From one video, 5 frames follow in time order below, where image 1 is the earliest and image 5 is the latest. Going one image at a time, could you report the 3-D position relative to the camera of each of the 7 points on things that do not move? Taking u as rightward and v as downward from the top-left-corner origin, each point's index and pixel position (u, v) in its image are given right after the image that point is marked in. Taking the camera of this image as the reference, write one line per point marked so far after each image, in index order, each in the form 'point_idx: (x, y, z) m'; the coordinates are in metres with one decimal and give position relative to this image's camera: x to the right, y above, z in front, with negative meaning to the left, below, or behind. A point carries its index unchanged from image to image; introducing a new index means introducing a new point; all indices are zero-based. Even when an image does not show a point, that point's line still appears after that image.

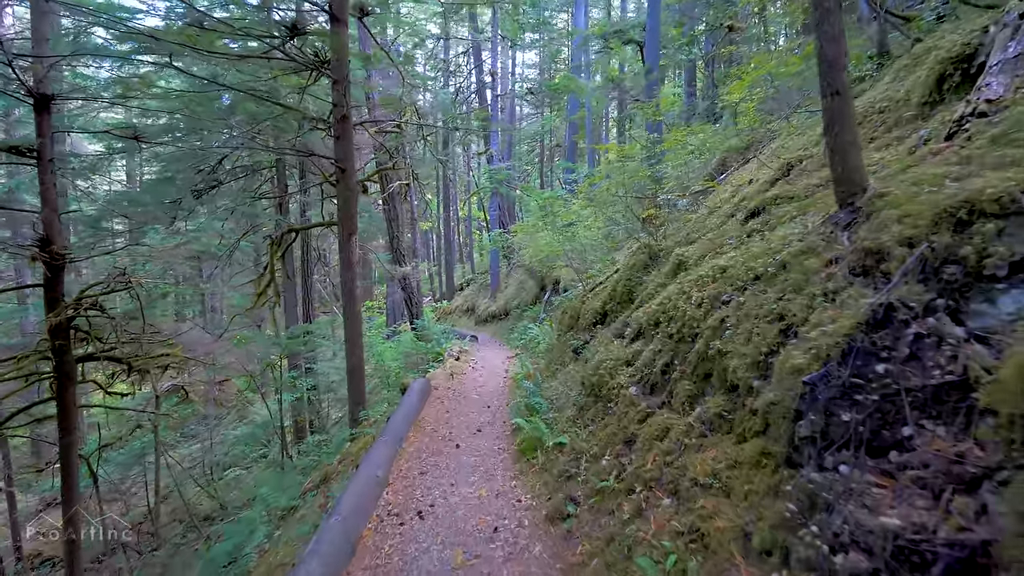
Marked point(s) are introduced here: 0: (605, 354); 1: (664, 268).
0: (+0.8, -0.6, +4.6) m
1: (+1.5, +0.2, +5.0) m
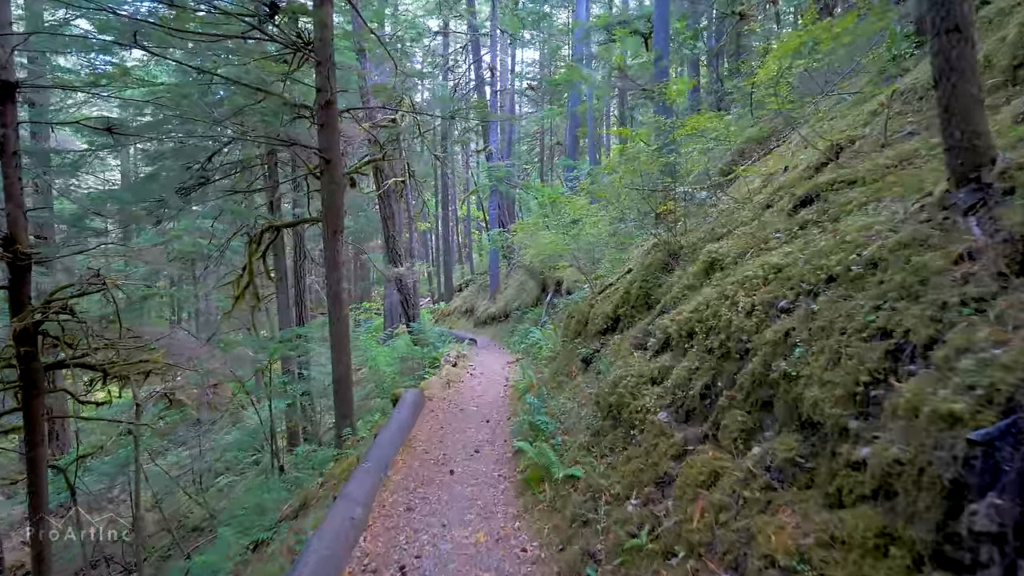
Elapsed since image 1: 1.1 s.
0: (+0.8, -0.6, +3.9) m
1: (+1.5, +0.2, +4.3) m
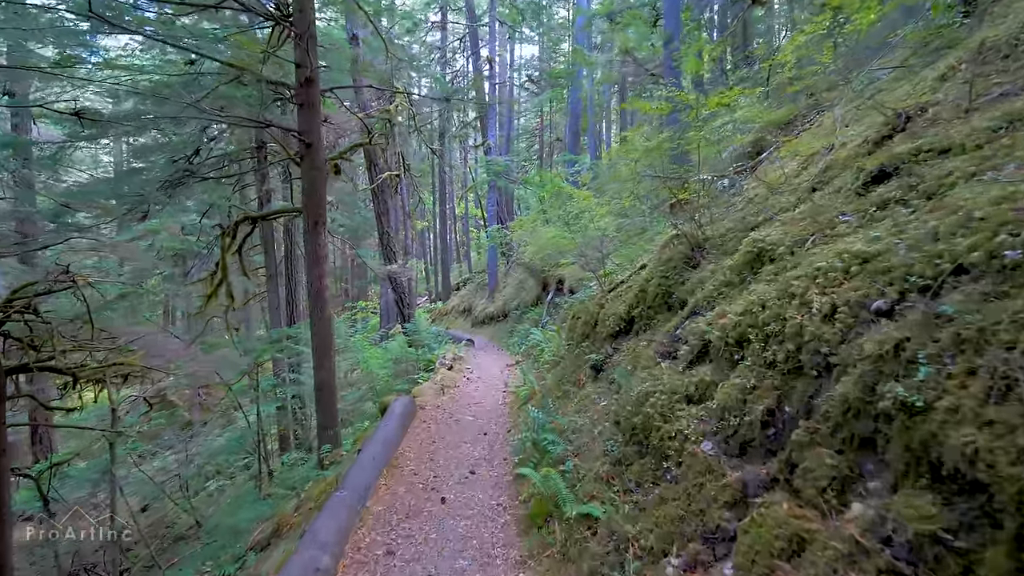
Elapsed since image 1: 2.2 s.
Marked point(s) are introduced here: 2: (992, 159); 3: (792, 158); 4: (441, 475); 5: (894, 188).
0: (+0.9, -0.6, +3.3) m
1: (+1.5, +0.2, +3.6) m
2: (+2.0, +0.6, +2.3) m
3: (+2.8, +1.3, +5.3) m
4: (-0.6, -1.6, +4.5) m
5: (+1.9, +0.5, +2.6) m
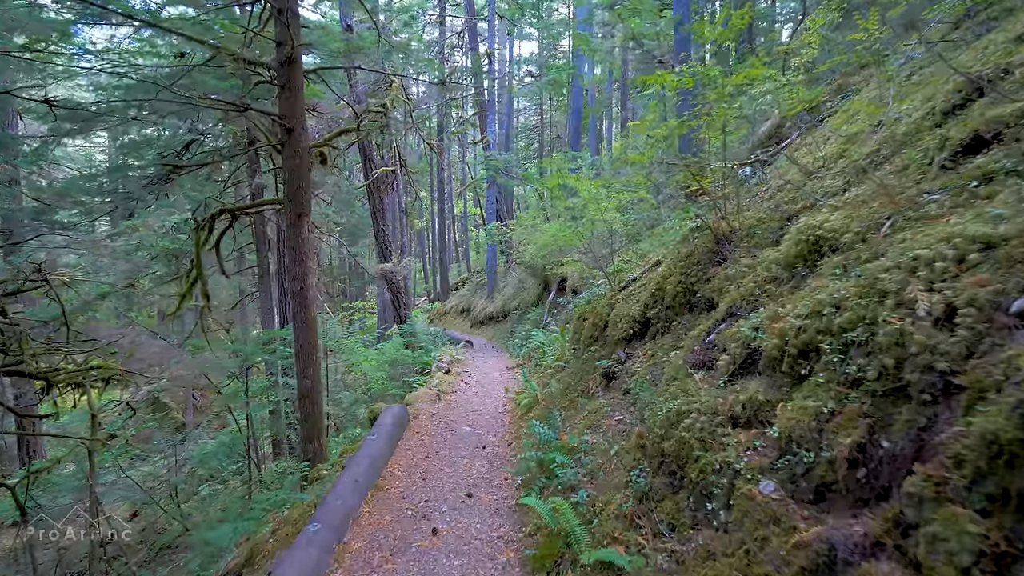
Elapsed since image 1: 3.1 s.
0: (+0.9, -0.6, +2.7) m
1: (+1.5, +0.2, +3.1) m
2: (+2.1, +0.6, +1.7) m
3: (+2.8, +1.3, +4.7) m
4: (-0.6, -1.6, +4.0) m
5: (+1.9, +0.5, +2.1) m
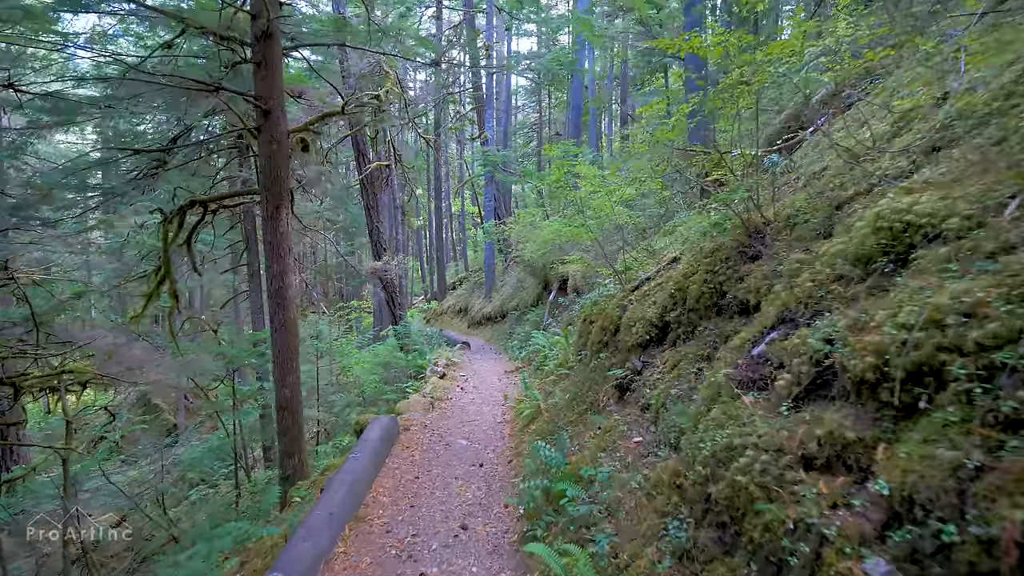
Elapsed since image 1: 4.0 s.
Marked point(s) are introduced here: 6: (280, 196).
0: (+0.9, -0.6, +2.2) m
1: (+1.5, +0.2, +2.5) m
2: (+2.1, +0.6, +1.2) m
3: (+2.8, +1.3, +4.2) m
4: (-0.6, -1.6, +3.4) m
5: (+1.9, +0.5, +1.5) m
6: (-2.4, +0.9, +5.4) m
